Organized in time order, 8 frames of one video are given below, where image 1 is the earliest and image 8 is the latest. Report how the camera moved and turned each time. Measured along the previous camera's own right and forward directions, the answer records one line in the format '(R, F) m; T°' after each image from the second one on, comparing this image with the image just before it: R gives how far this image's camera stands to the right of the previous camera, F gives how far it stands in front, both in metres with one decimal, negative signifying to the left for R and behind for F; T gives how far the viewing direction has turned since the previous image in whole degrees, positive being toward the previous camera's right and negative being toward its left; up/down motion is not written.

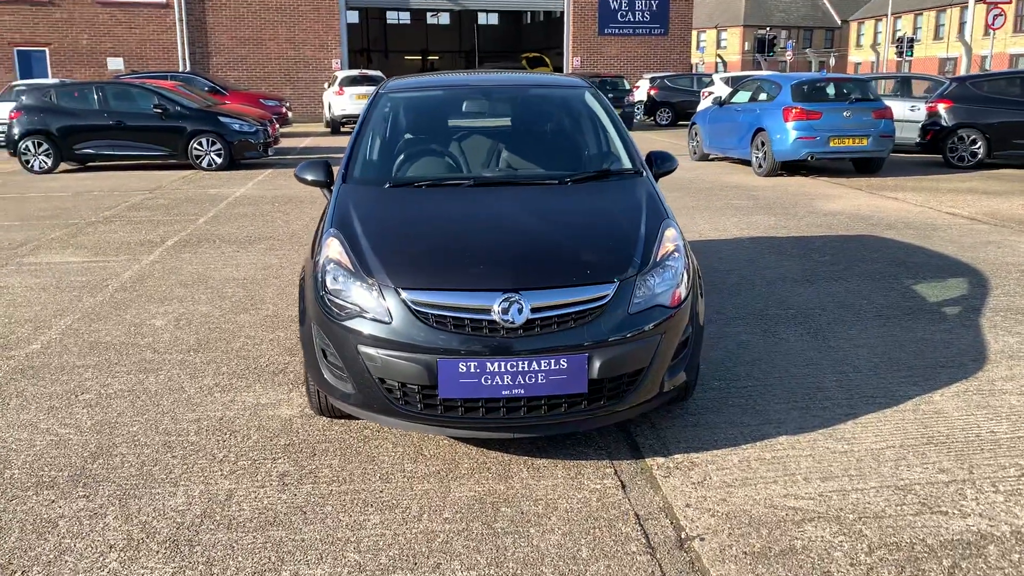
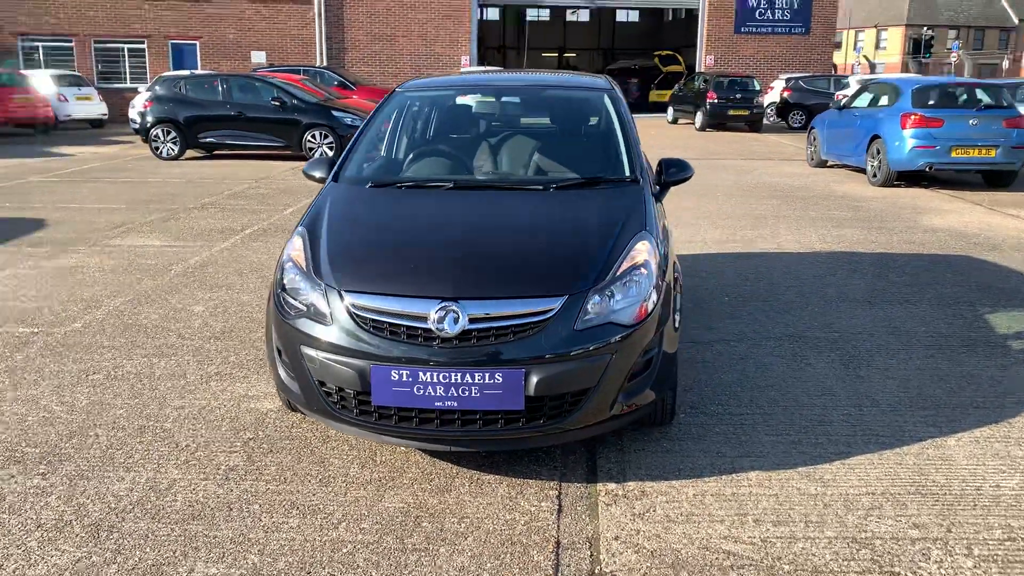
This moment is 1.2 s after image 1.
(+0.7, +0.2) m; -9°
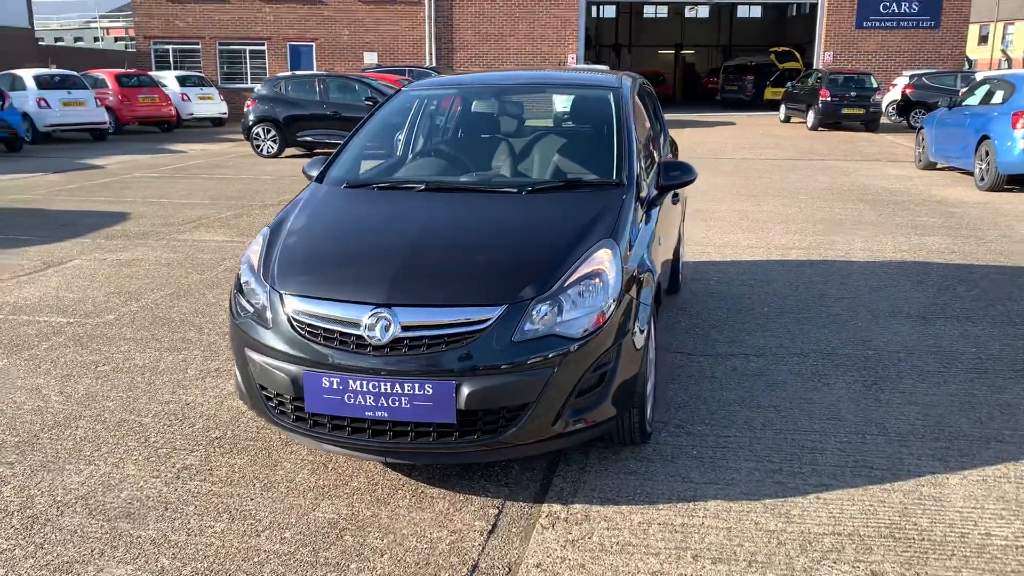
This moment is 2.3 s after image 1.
(+0.6, +0.2) m; -8°
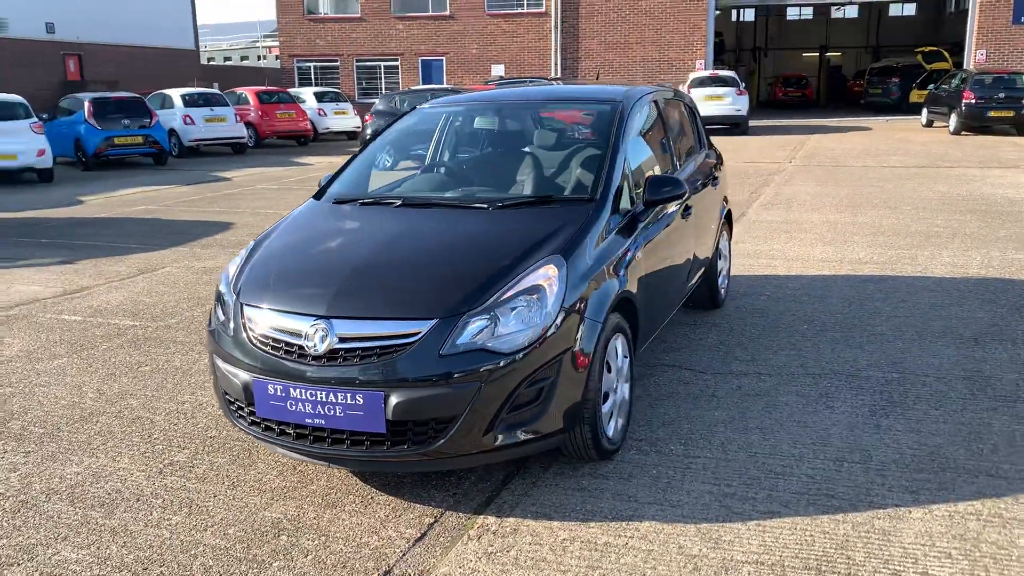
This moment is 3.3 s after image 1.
(+0.7, 0.0) m; -9°
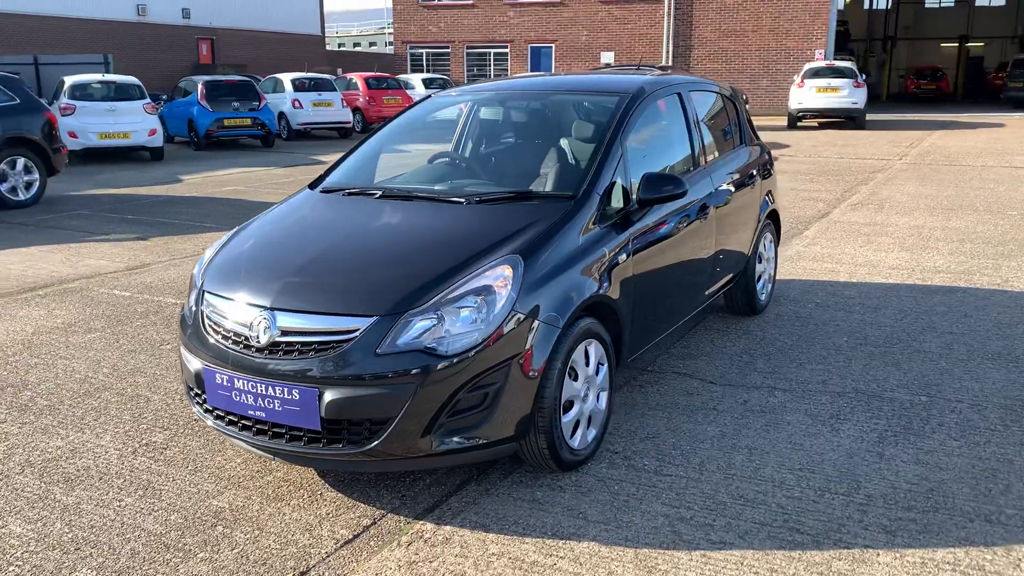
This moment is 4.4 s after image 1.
(+0.6, +0.2) m; -8°
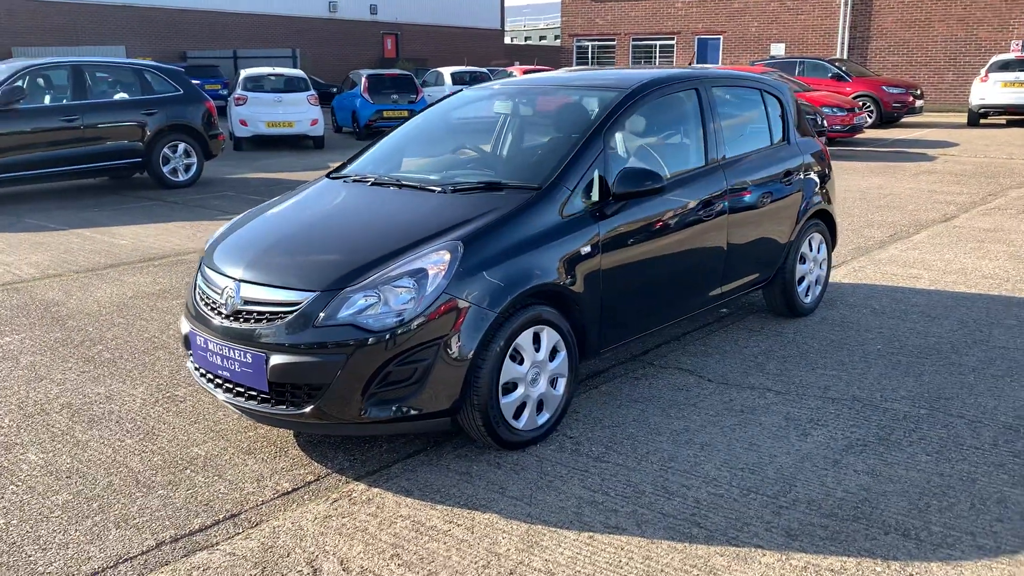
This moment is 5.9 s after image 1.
(+0.9, -0.1) m; -12°
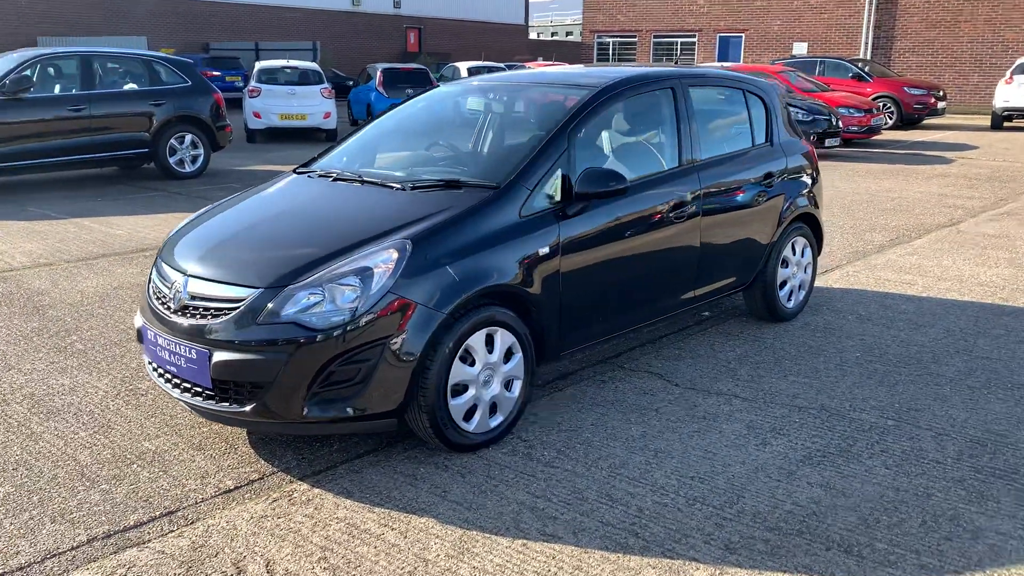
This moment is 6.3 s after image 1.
(+0.3, +0.1) m; -2°
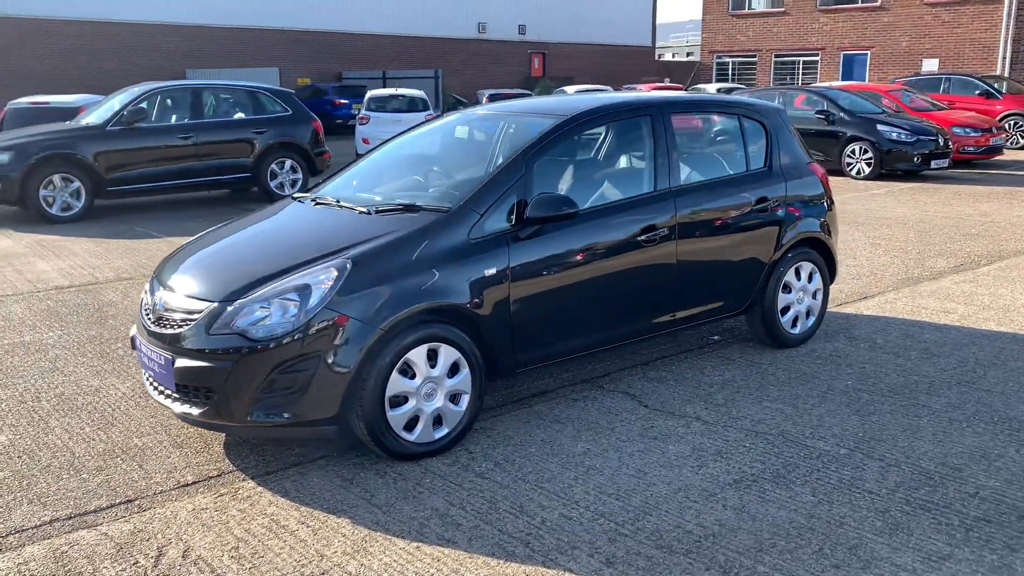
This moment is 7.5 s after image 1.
(+0.8, -0.1) m; -9°
